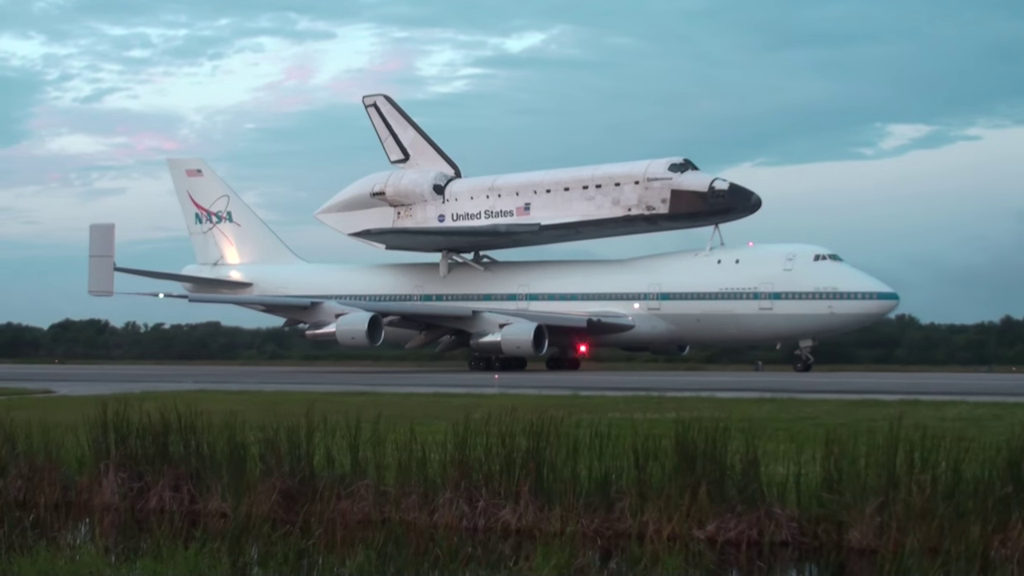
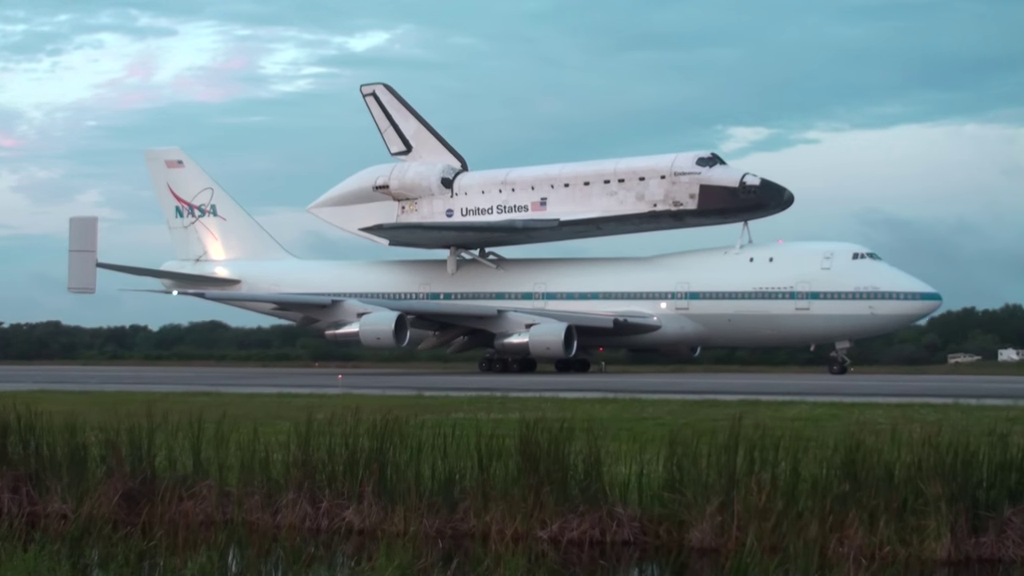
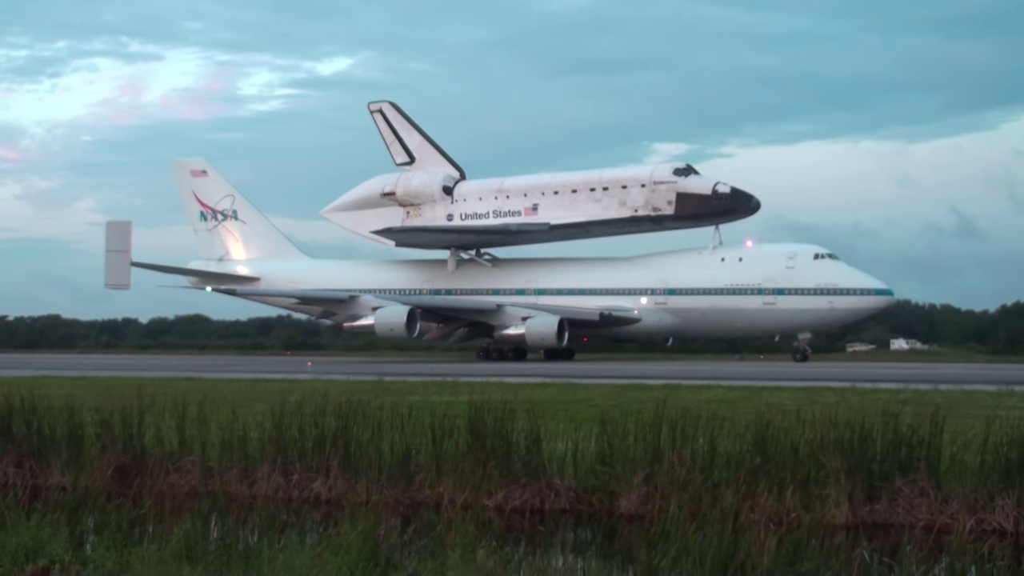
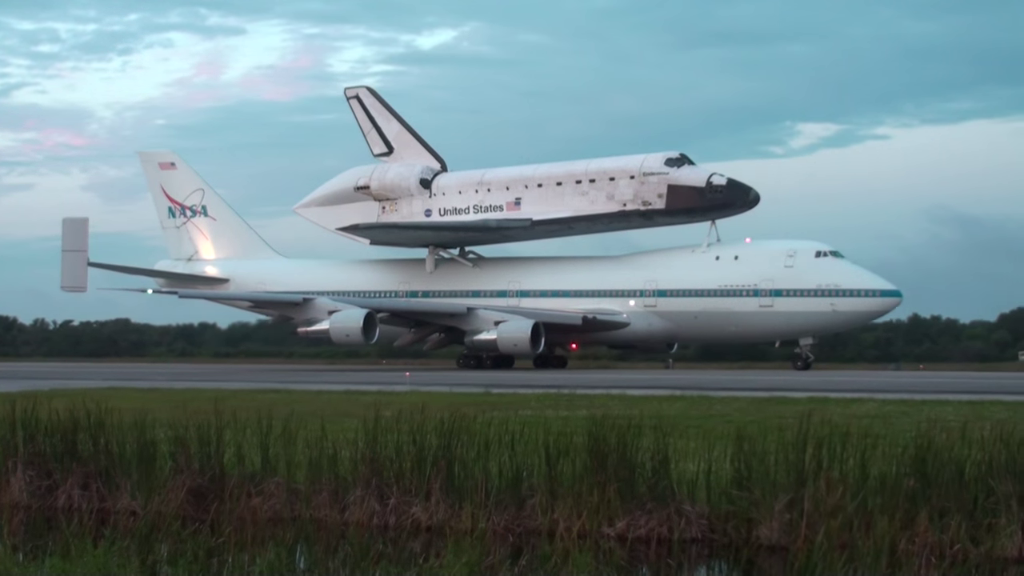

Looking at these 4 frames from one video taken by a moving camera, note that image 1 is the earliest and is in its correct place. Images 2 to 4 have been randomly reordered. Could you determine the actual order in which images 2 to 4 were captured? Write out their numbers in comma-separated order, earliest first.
4, 2, 3
